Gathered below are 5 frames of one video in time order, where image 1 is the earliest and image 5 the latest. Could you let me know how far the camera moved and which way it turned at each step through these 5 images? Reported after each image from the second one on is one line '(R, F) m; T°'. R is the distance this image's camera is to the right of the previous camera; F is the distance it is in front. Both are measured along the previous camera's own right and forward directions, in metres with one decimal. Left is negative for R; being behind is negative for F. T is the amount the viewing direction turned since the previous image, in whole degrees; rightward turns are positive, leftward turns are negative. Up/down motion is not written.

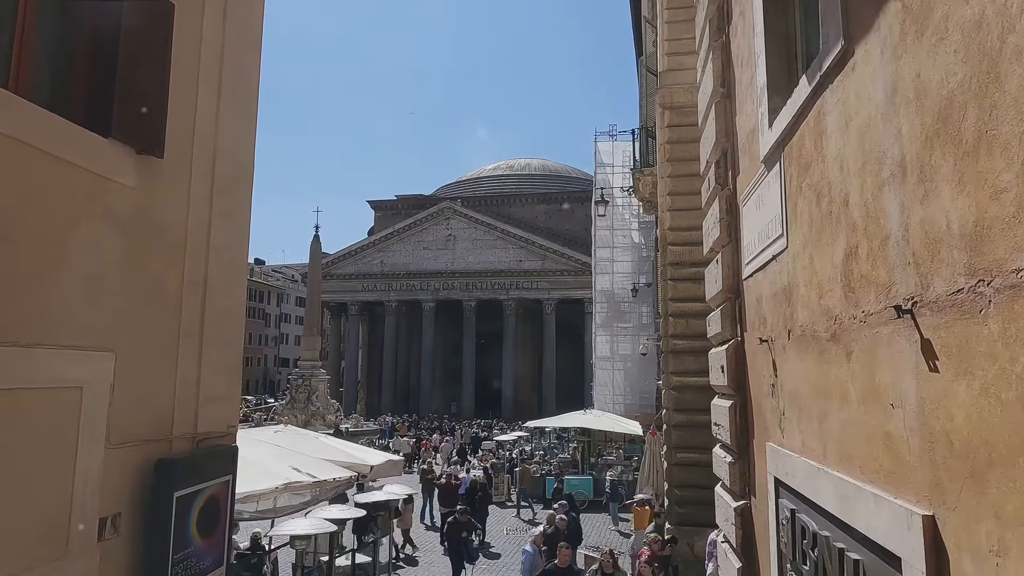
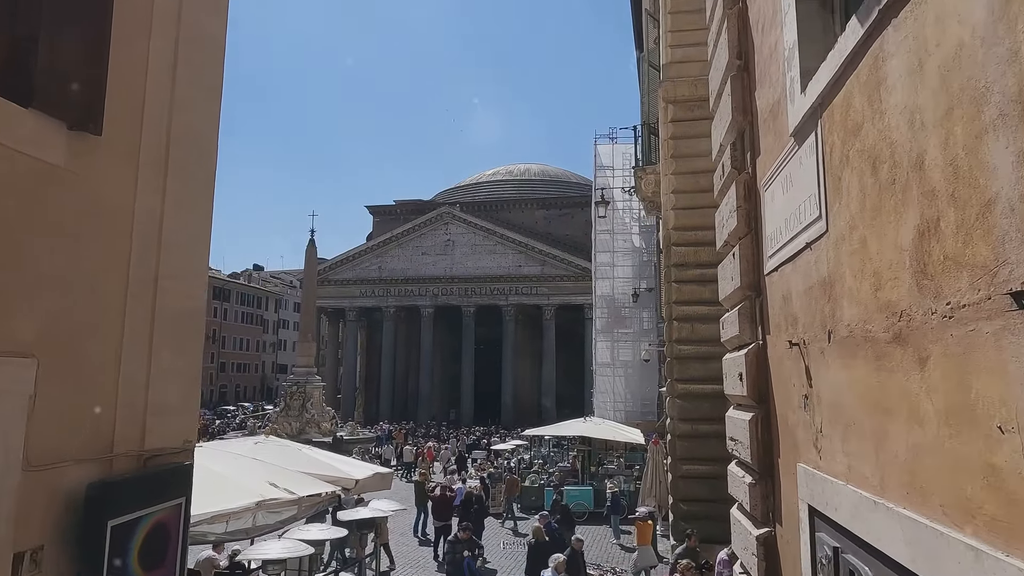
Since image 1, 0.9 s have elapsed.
(0.0, +0.4) m; 0°
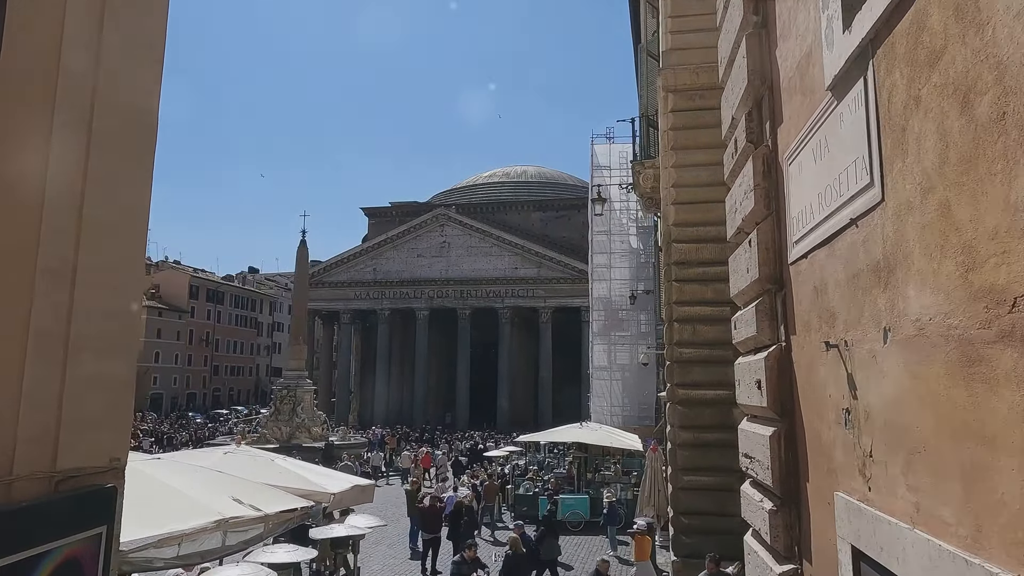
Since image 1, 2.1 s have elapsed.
(+0.1, +0.5) m; 0°
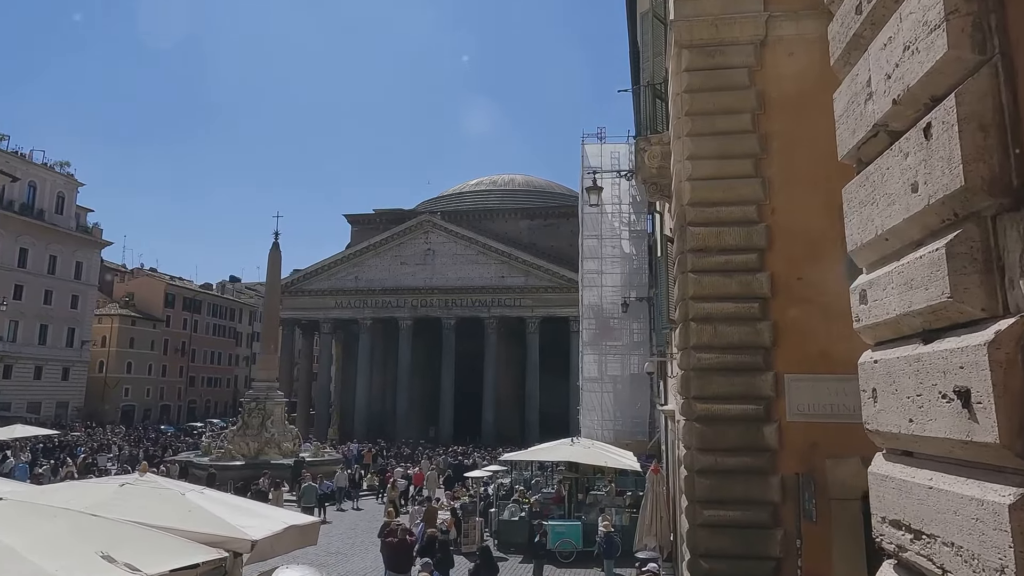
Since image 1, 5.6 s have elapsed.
(0.0, +1.4) m; +1°
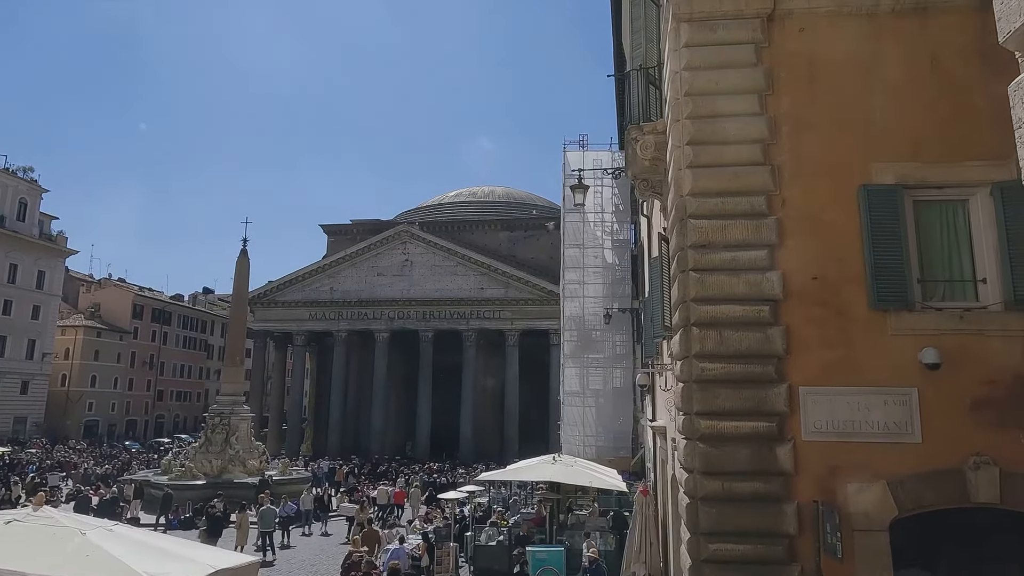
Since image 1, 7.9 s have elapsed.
(0.0, +0.8) m; +2°
